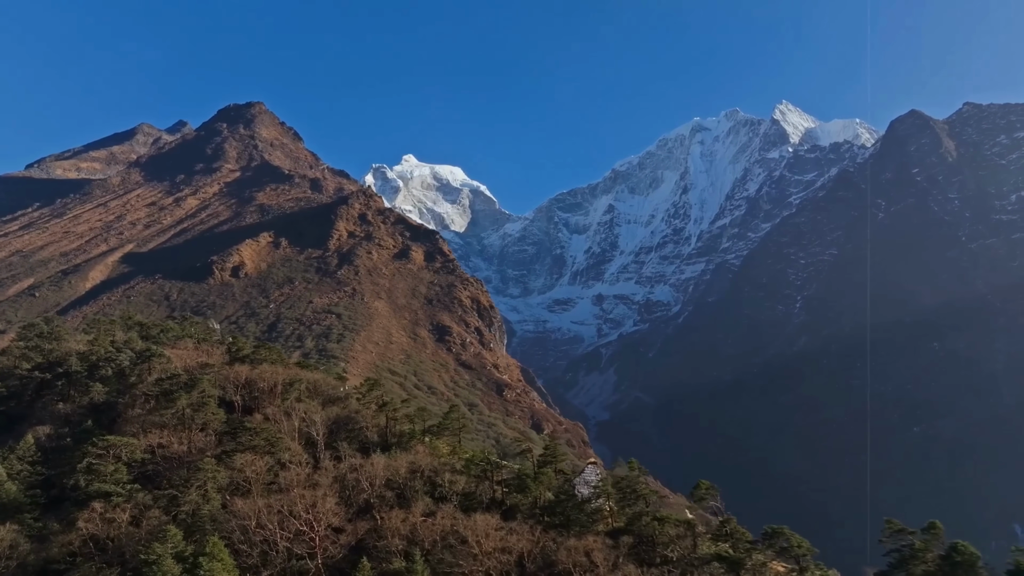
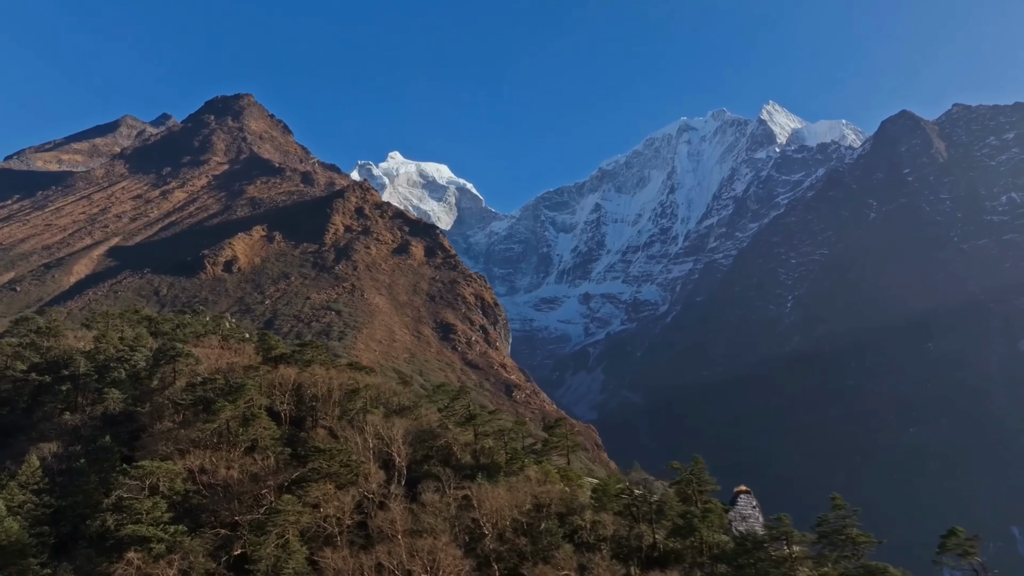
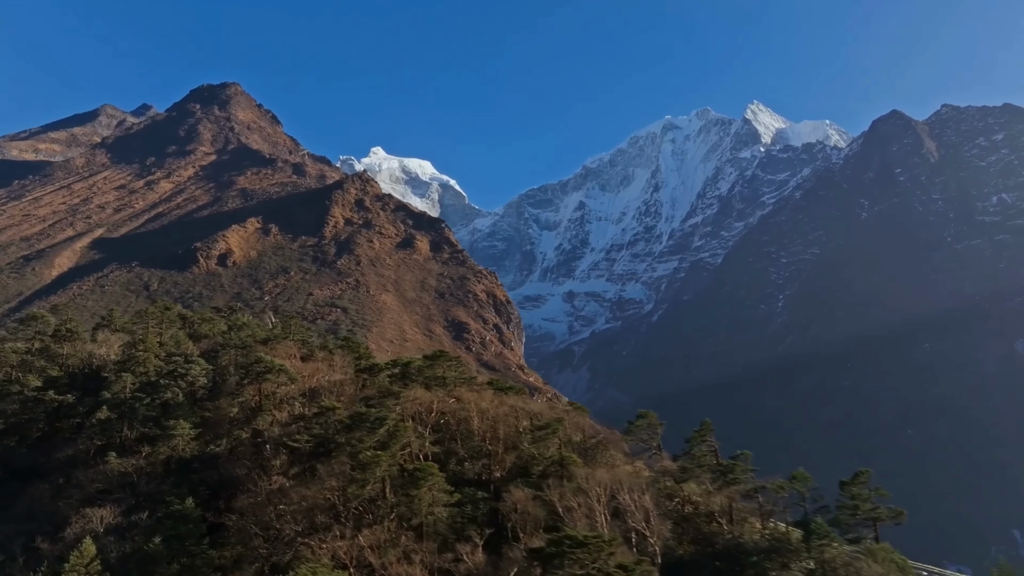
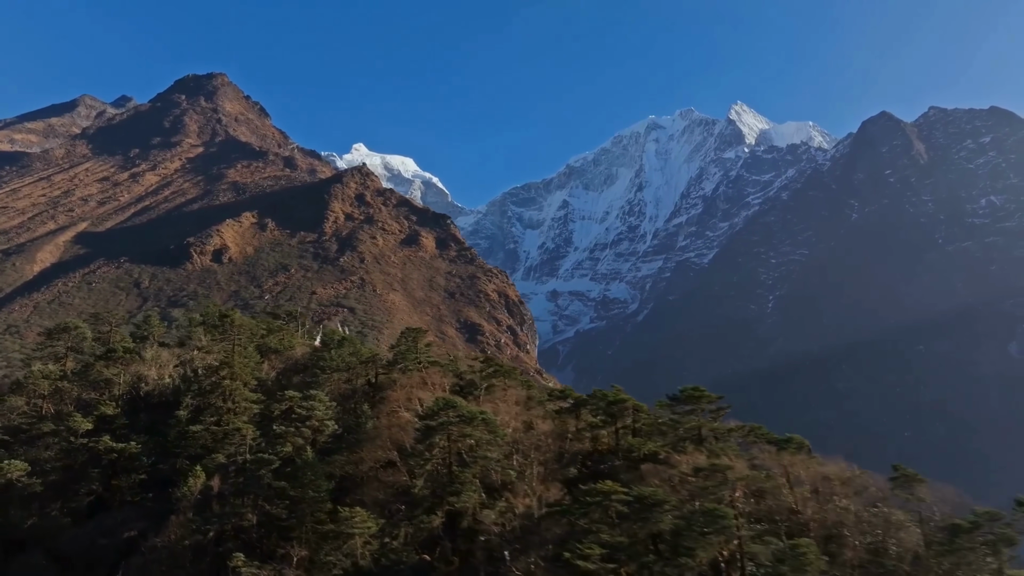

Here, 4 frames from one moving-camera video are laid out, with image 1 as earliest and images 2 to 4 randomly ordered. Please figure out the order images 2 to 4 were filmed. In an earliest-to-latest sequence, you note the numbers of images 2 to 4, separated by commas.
2, 3, 4
